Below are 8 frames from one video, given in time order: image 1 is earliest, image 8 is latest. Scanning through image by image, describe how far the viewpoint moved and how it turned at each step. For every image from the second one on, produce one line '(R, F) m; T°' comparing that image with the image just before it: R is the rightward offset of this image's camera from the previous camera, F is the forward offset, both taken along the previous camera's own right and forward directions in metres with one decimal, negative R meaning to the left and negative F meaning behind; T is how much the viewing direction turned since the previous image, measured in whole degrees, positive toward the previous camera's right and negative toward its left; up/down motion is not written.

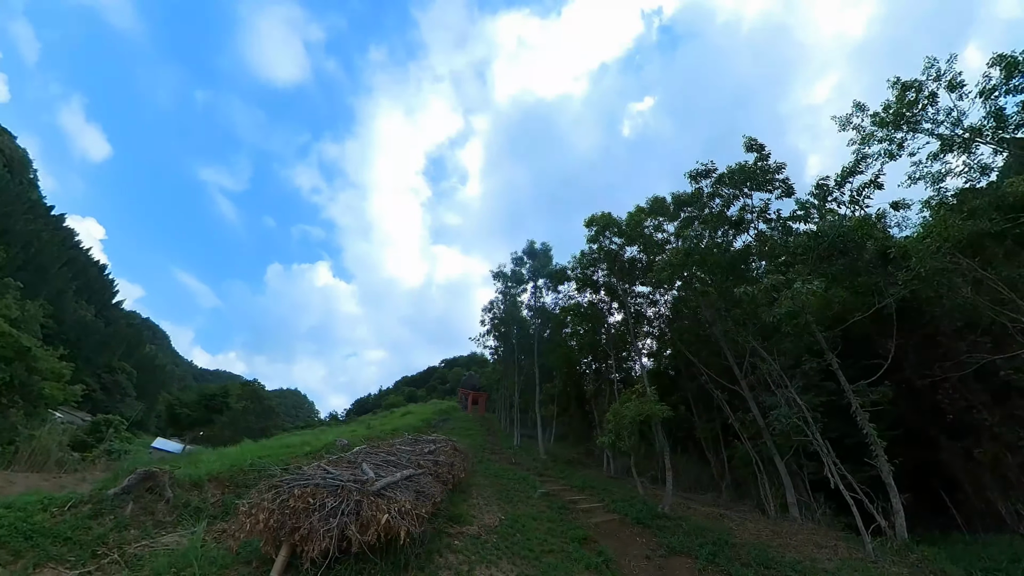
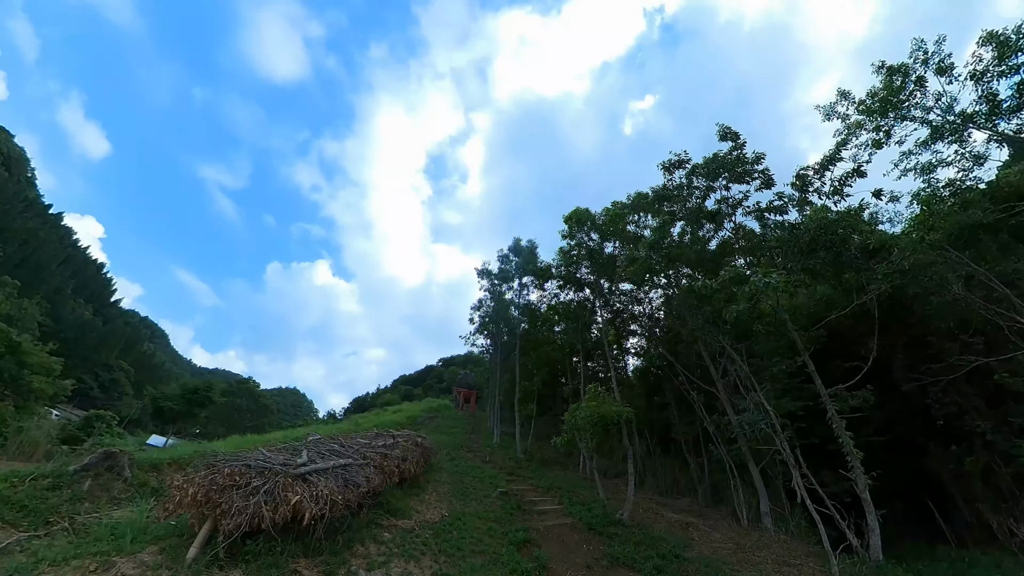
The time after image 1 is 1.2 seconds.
(+0.6, +0.4) m; 0°
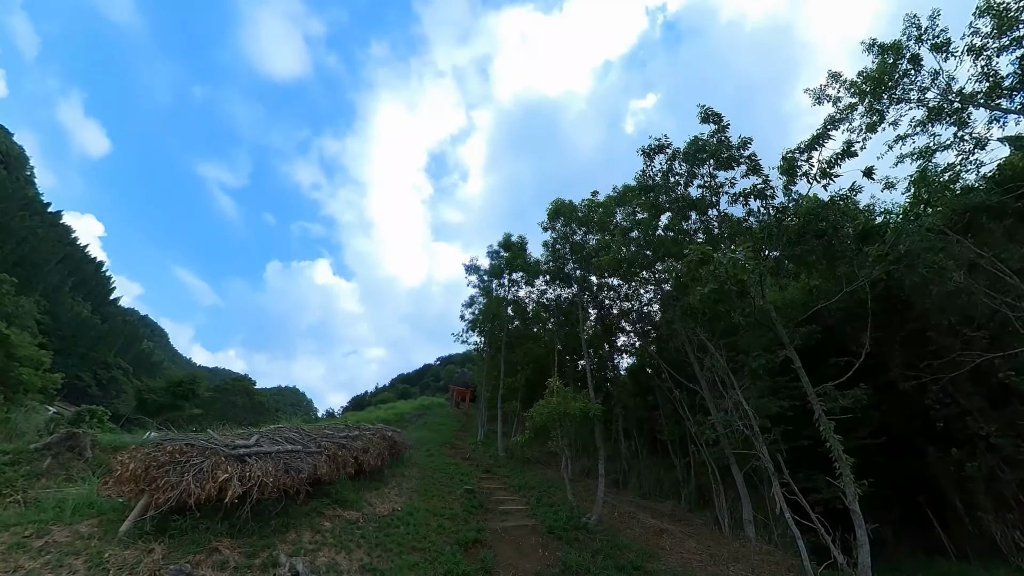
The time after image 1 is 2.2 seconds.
(+0.4, +0.4) m; 0°
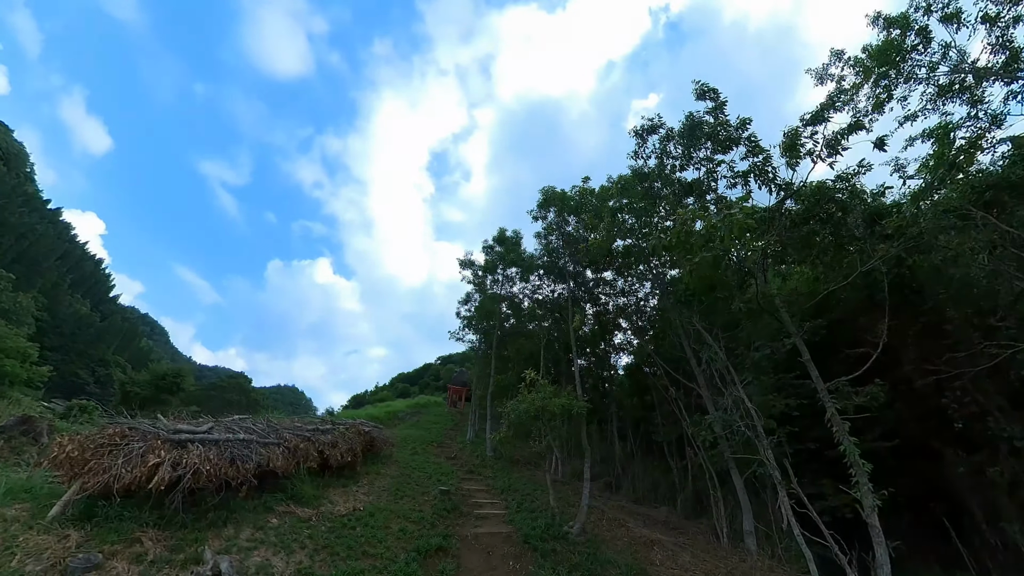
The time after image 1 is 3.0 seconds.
(+0.2, +0.5) m; 0°
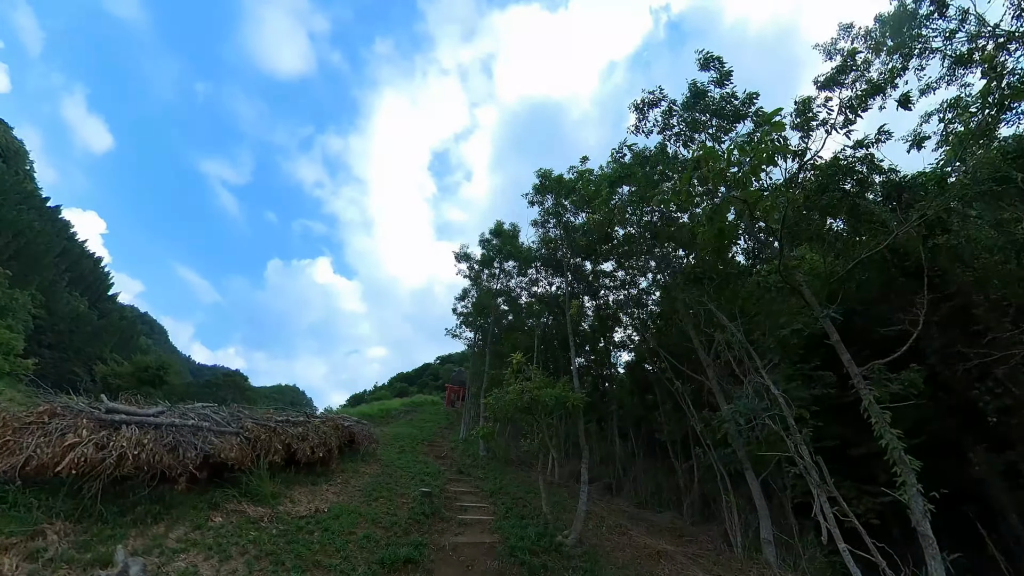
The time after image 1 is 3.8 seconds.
(+0.1, +0.5) m; 0°
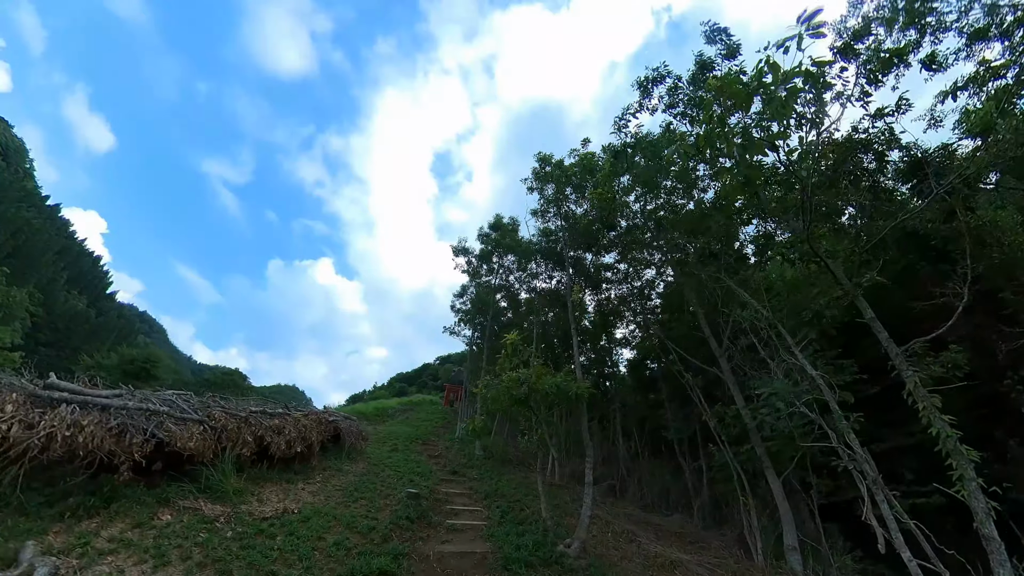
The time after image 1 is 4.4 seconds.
(0.0, +0.4) m; 0°
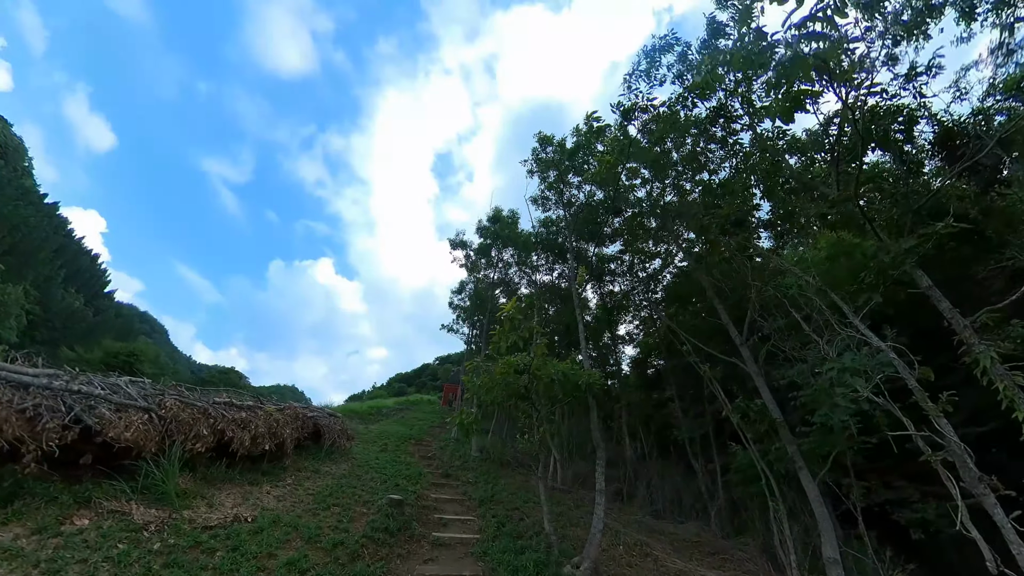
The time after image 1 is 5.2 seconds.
(0.0, +0.5) m; 0°
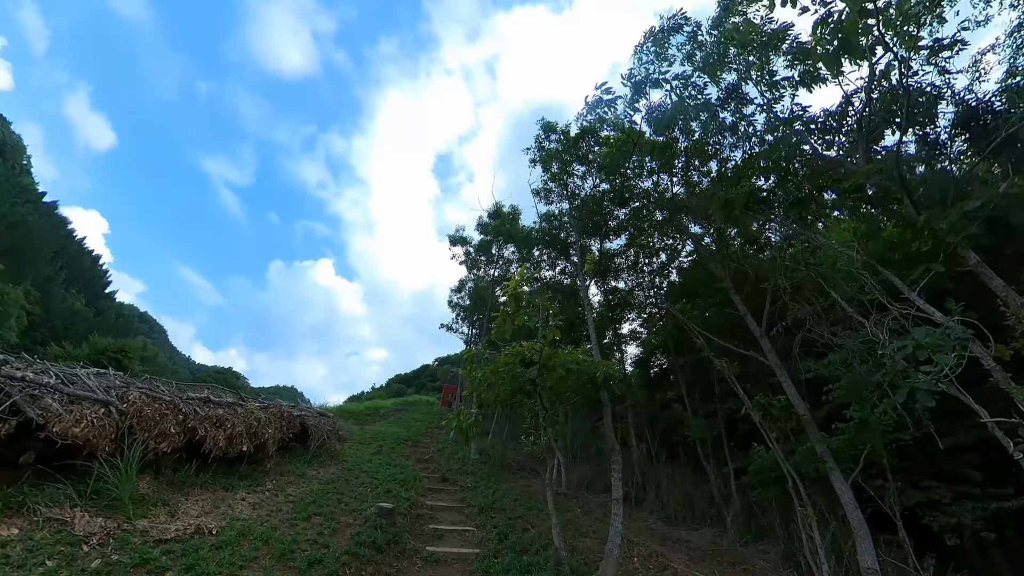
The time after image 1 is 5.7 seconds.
(0.0, +0.4) m; 0°
